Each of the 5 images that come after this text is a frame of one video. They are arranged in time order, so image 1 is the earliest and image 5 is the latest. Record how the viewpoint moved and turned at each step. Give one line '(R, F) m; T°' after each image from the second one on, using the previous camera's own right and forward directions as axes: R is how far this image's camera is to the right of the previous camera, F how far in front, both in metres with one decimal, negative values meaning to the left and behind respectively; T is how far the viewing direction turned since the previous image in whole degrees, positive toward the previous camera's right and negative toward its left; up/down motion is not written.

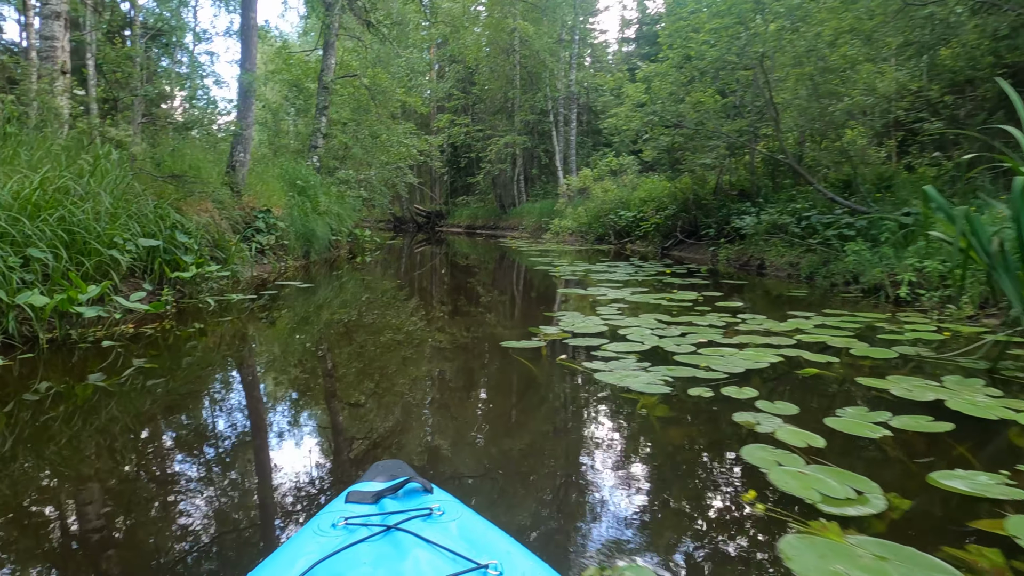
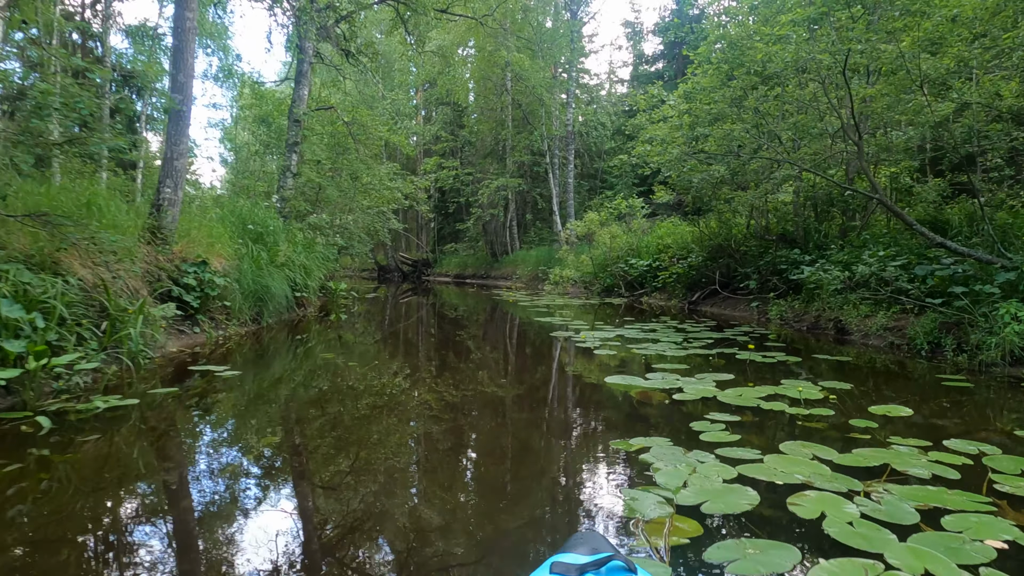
(-0.2, +1.4) m; +1°
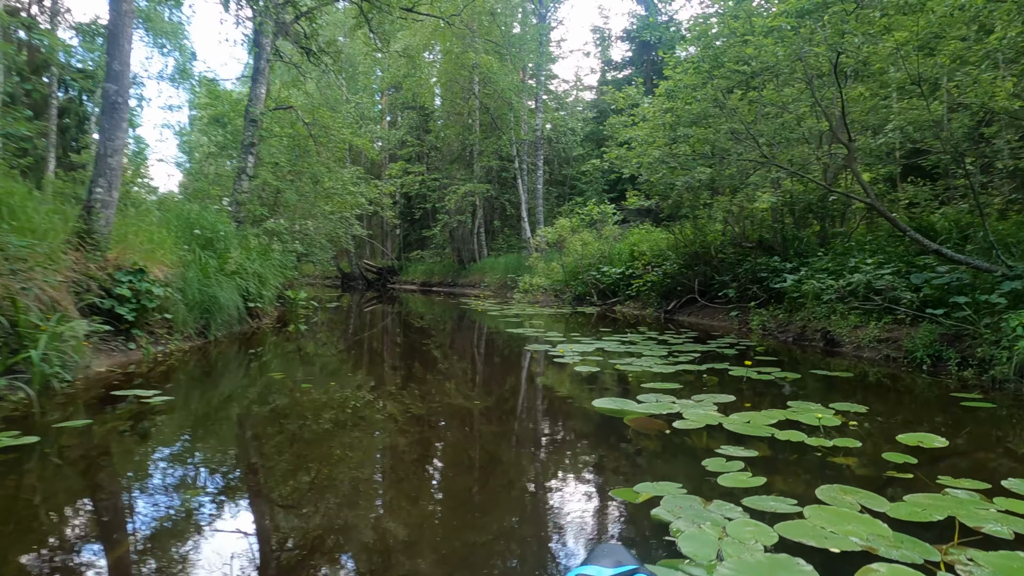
(0.0, +0.4) m; +3°
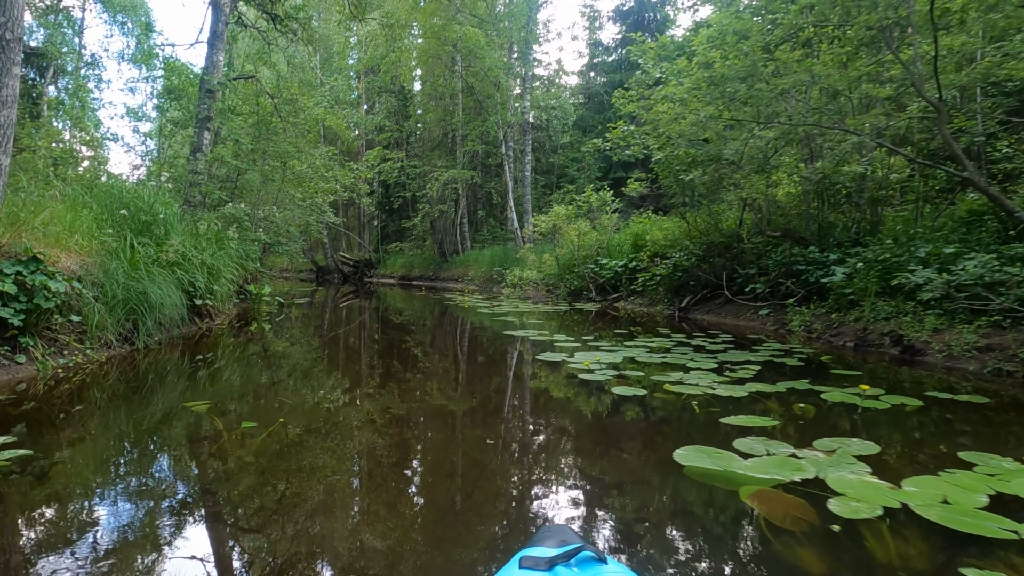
(-0.2, +0.9) m; +2°
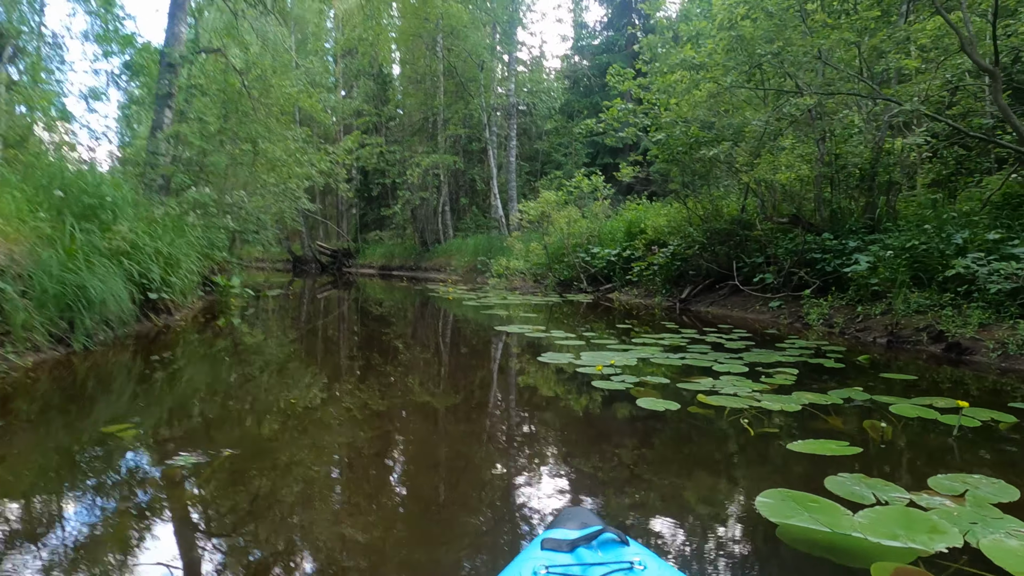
(-0.1, +0.5) m; +2°
